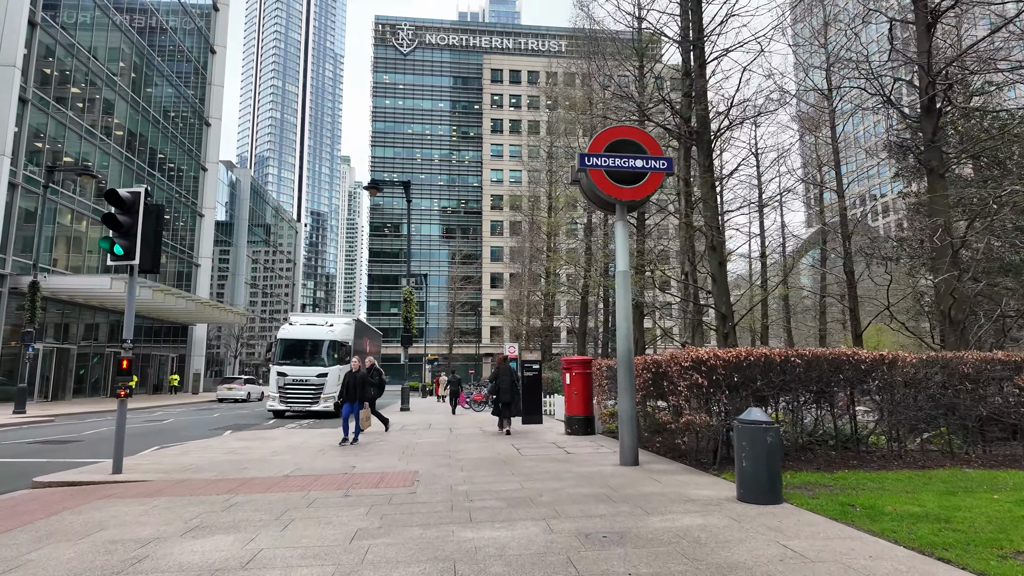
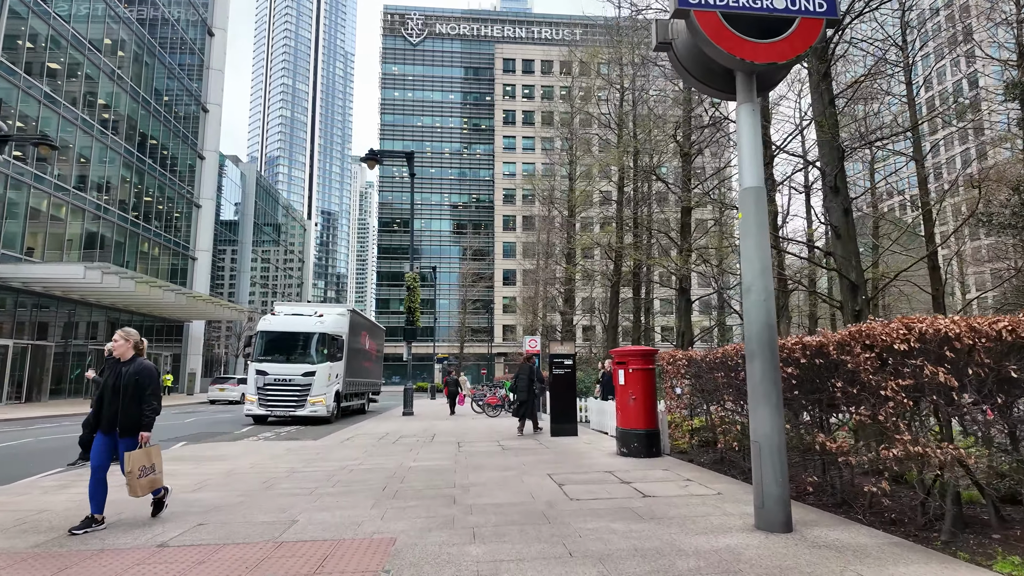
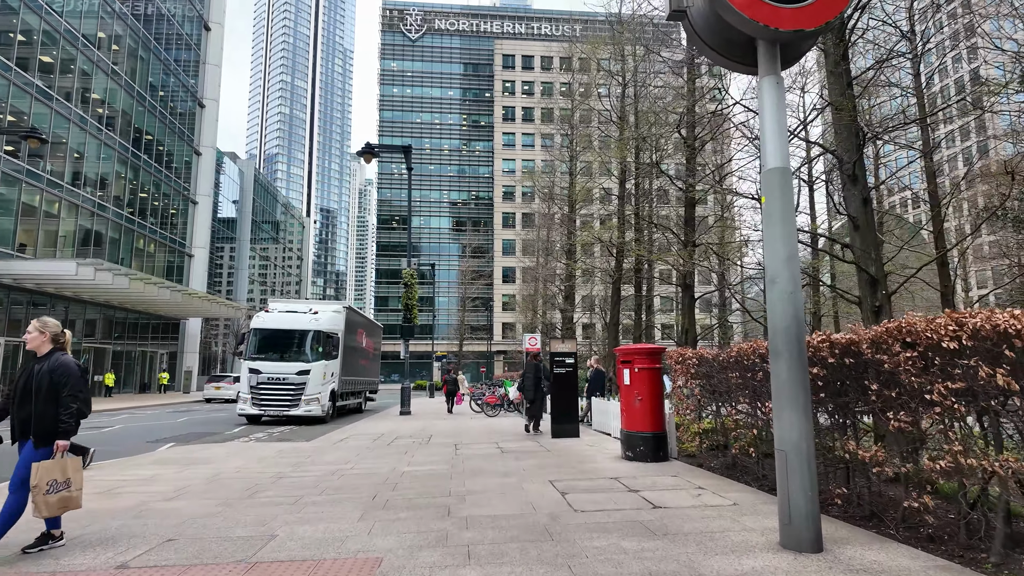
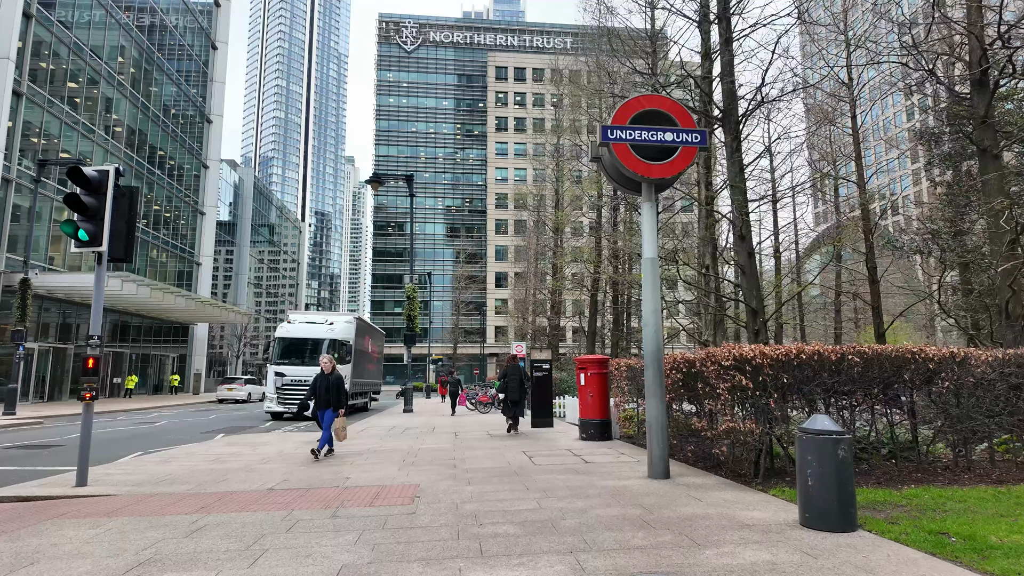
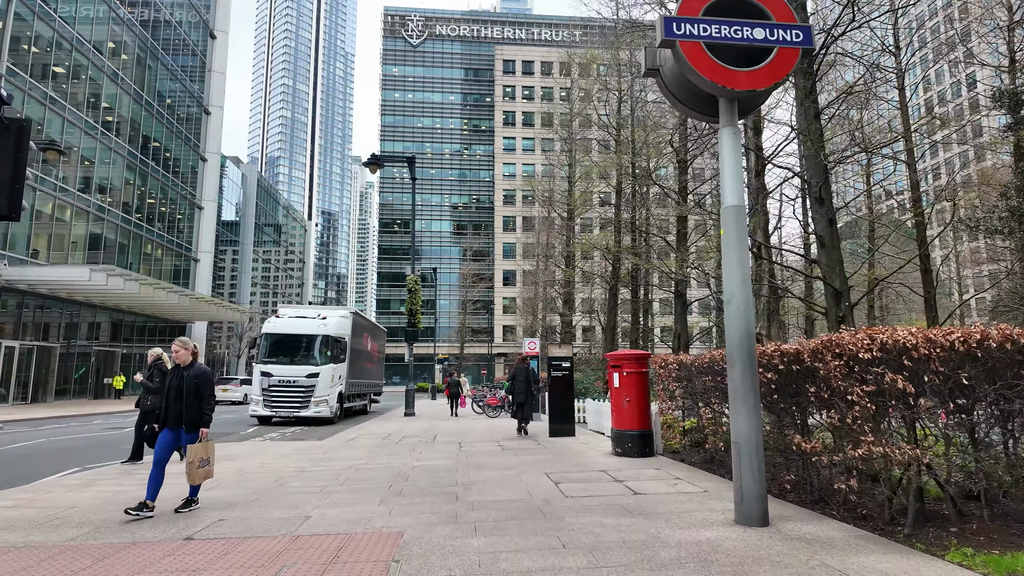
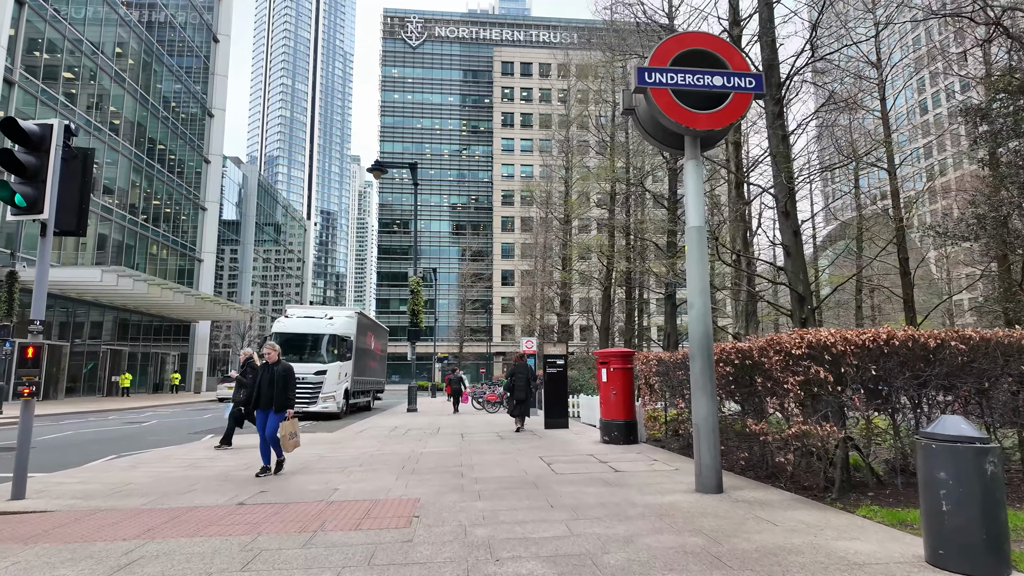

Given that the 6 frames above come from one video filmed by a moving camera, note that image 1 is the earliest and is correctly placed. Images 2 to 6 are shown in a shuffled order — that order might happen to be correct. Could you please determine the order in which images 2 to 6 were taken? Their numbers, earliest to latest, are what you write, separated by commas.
4, 6, 5, 2, 3
